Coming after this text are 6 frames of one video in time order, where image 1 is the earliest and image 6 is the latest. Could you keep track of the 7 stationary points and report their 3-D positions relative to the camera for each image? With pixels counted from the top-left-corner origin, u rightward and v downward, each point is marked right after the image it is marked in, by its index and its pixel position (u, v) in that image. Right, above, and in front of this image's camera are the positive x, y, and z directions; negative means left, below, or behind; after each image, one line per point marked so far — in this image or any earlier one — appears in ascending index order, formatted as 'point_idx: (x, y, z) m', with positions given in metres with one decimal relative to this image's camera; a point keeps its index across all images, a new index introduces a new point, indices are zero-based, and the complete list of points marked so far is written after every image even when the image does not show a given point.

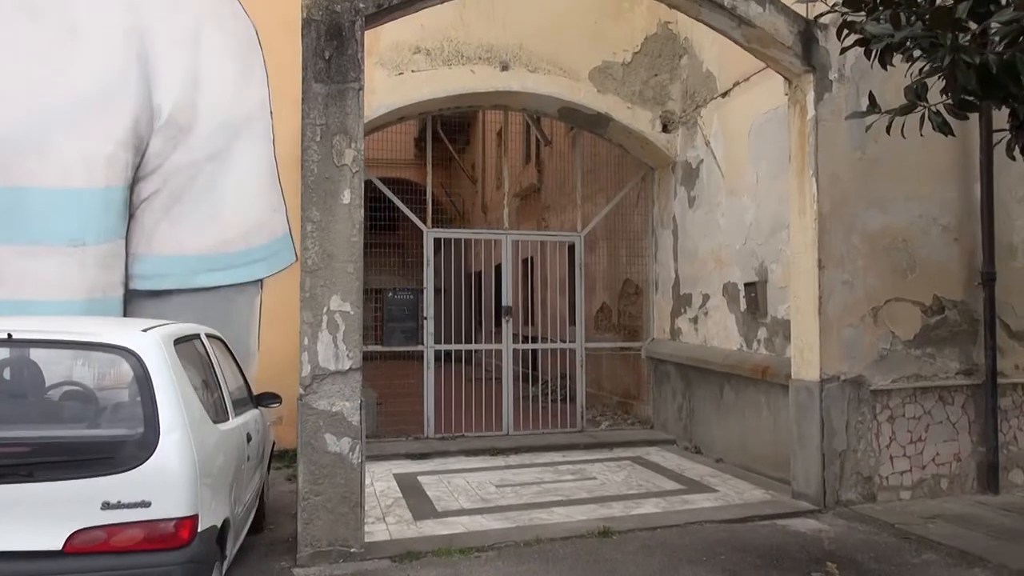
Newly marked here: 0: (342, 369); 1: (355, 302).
0: (-0.9, -0.4, +3.9) m
1: (-0.8, -0.1, +4.0) m
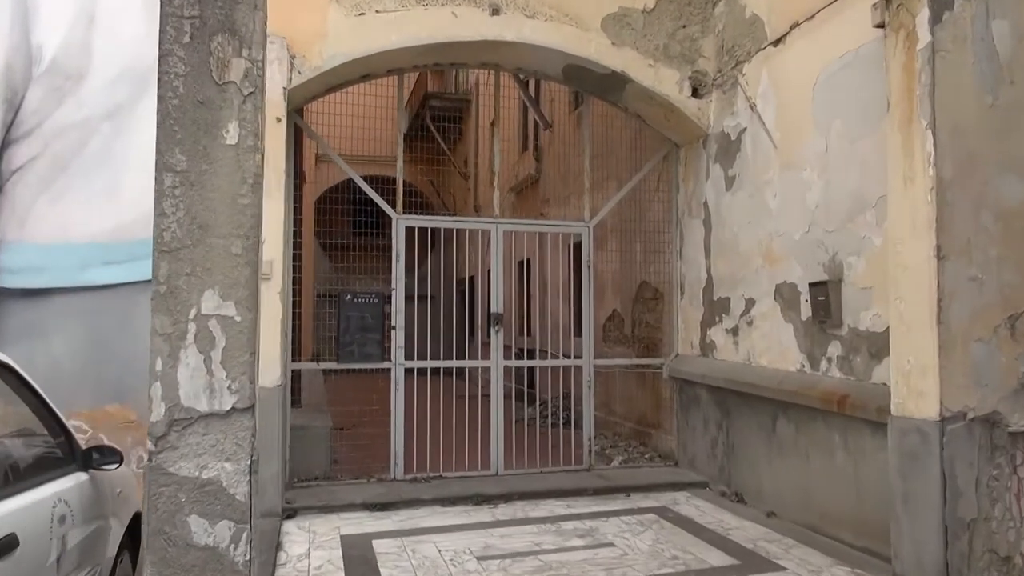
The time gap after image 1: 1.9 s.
0: (-0.9, -0.4, +2.4) m
1: (-0.9, 0.0, +2.5) m
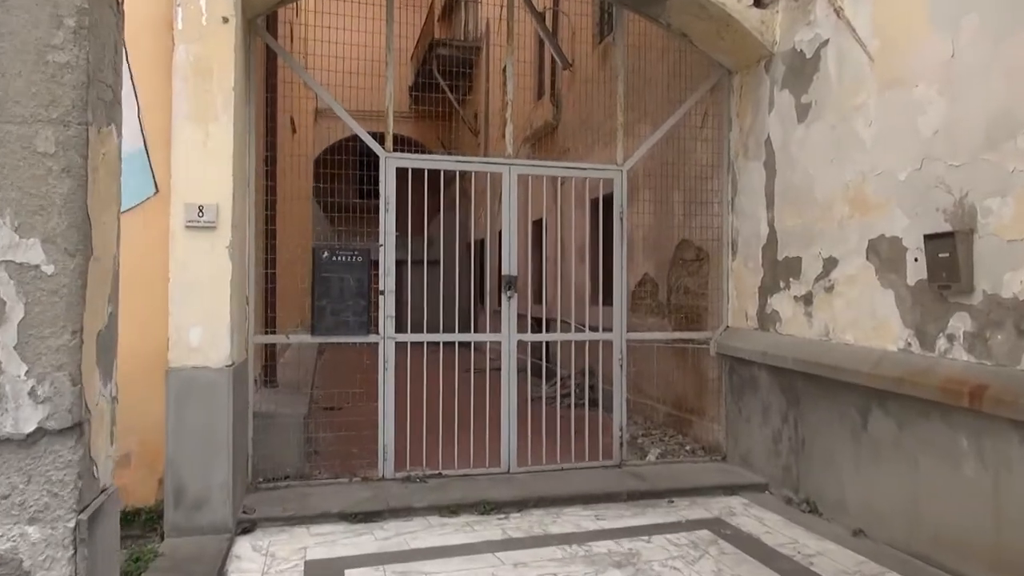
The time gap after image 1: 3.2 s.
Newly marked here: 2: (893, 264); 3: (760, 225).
0: (-0.9, -0.3, +1.4) m
1: (-0.8, +0.1, +1.4) m
2: (+1.8, +0.1, +3.8) m
3: (+1.6, +0.4, +4.9) m
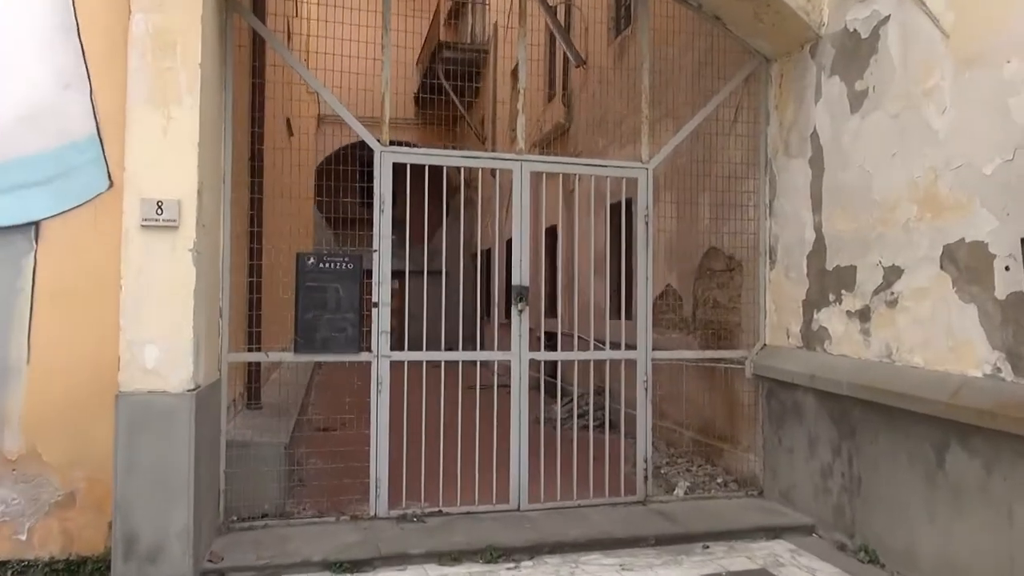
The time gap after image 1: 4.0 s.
0: (-0.8, -0.3, +0.8) m
1: (-0.8, +0.1, +0.8) m
2: (+1.9, +0.1, +3.2) m
3: (+1.6, +0.3, +4.4) m
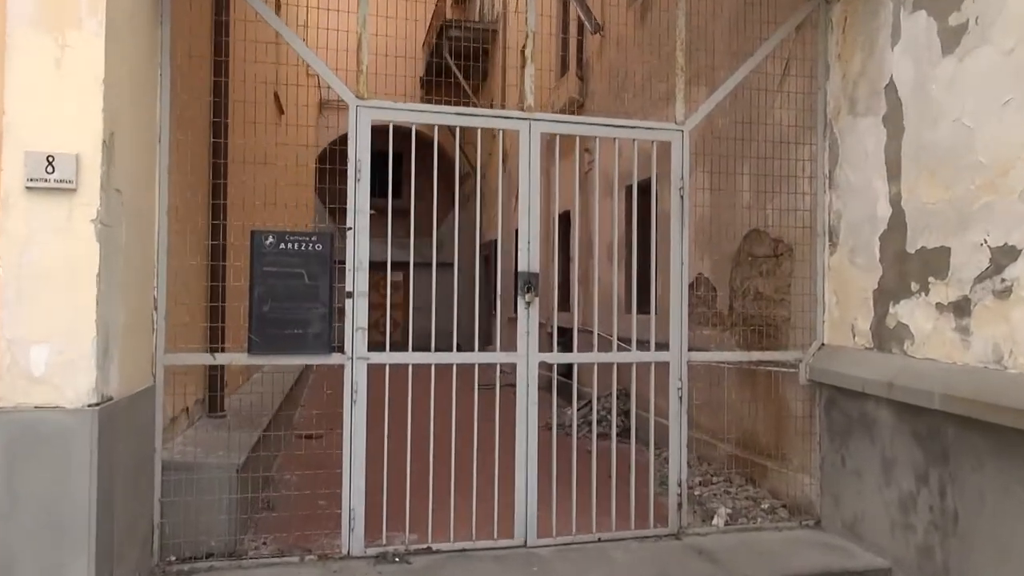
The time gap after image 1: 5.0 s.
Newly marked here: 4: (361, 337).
0: (-0.8, -0.2, 0.0) m
1: (-0.8, +0.1, +0.1) m
2: (+1.9, +0.1, +2.4) m
3: (+1.7, +0.4, +3.6) m
4: (-0.6, -0.2, +3.4) m
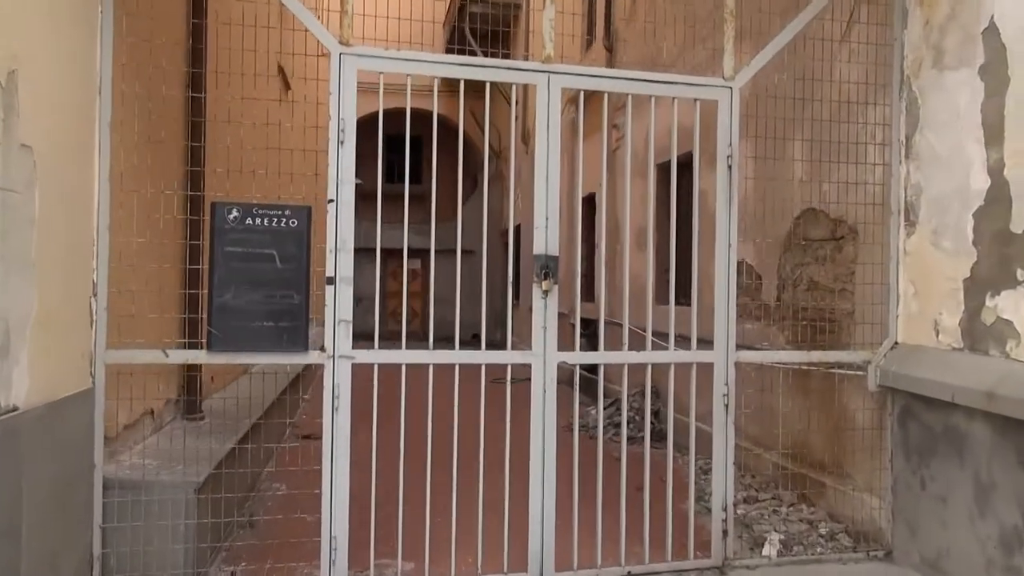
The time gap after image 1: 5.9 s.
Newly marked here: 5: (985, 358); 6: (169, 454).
0: (-0.9, -0.2, -0.5) m
1: (-0.8, +0.1, -0.5) m
2: (+1.9, +0.1, +1.7) m
3: (+1.7, +0.4, +2.9) m
4: (-0.6, -0.2, +2.8) m
5: (+1.7, -0.2, +2.8) m
6: (-1.3, -0.6, +3.0) m
